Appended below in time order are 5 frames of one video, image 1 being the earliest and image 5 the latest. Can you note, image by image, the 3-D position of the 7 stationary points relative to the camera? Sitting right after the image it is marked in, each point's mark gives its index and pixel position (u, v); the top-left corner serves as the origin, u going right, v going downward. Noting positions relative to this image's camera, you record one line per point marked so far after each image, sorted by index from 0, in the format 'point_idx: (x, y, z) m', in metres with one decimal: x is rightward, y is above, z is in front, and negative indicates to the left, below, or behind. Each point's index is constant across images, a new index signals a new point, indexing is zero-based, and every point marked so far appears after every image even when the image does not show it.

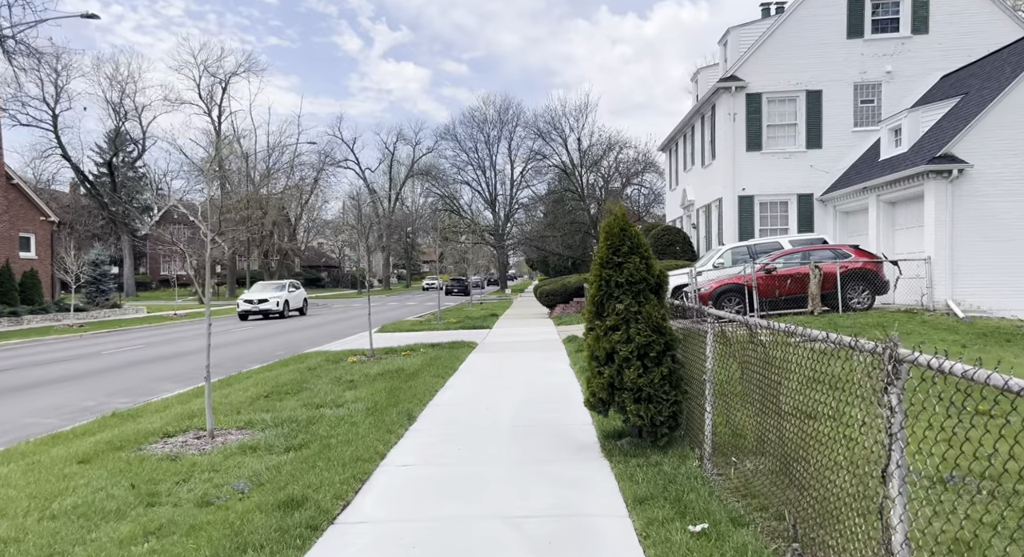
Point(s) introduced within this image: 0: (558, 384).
0: (+0.6, -1.4, +9.3) m
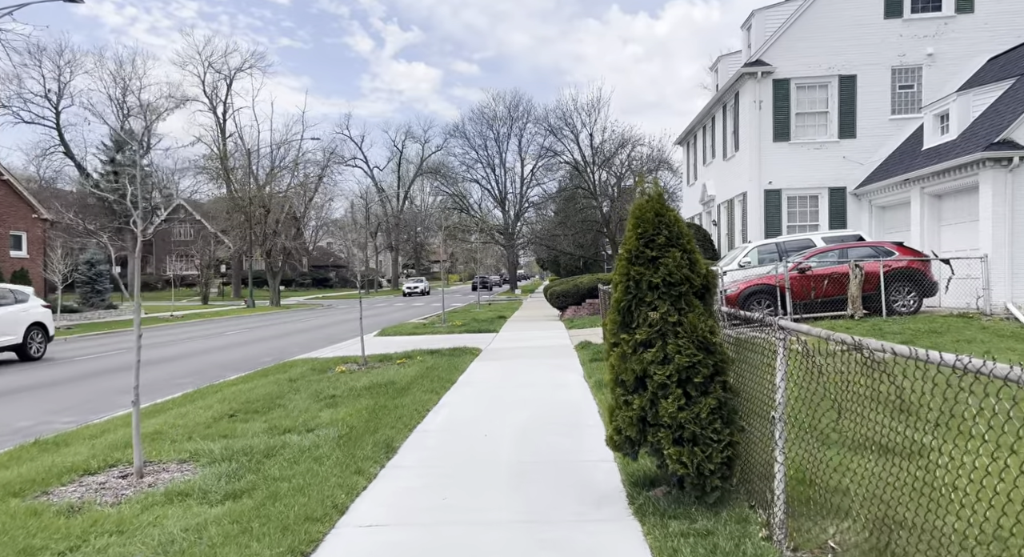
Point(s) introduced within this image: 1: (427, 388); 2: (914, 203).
0: (+0.7, -1.4, +8.0) m
1: (-1.0, -1.4, +8.8) m
2: (+8.4, +1.6, +14.9) m
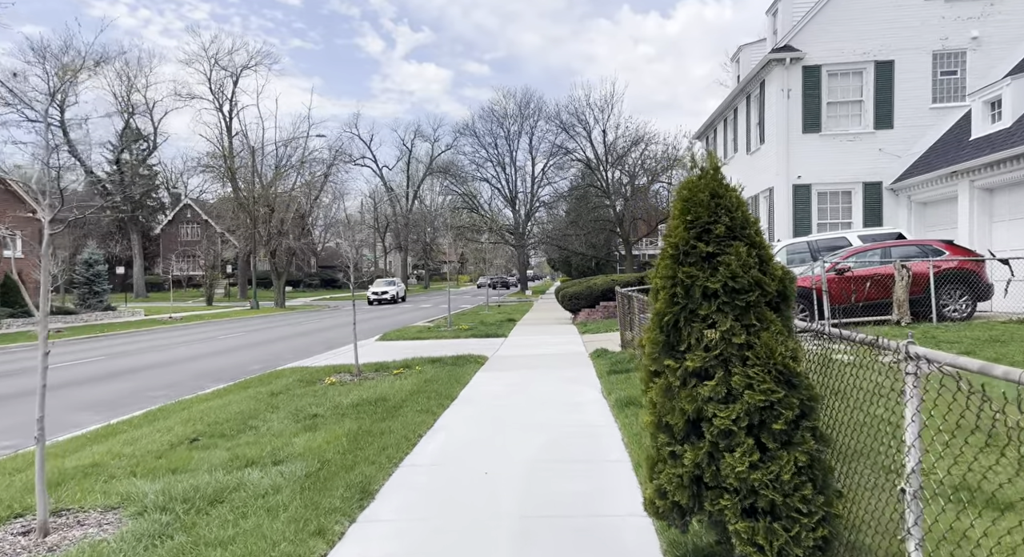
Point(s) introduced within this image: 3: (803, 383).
0: (+0.7, -1.4, +6.8) m
1: (-1.0, -1.4, +7.6) m
2: (+8.6, +1.5, +13.6) m
3: (+1.2, -0.4, +2.9) m
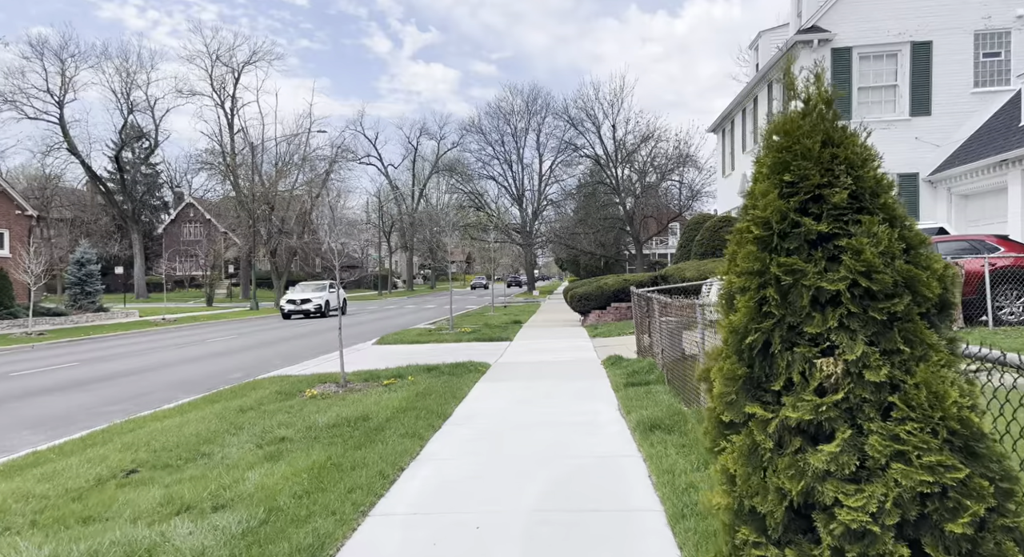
0: (+0.8, -1.4, +5.6) m
1: (-0.9, -1.4, +6.4) m
2: (+8.7, +1.6, +12.3) m
3: (+1.2, -0.4, +1.8) m
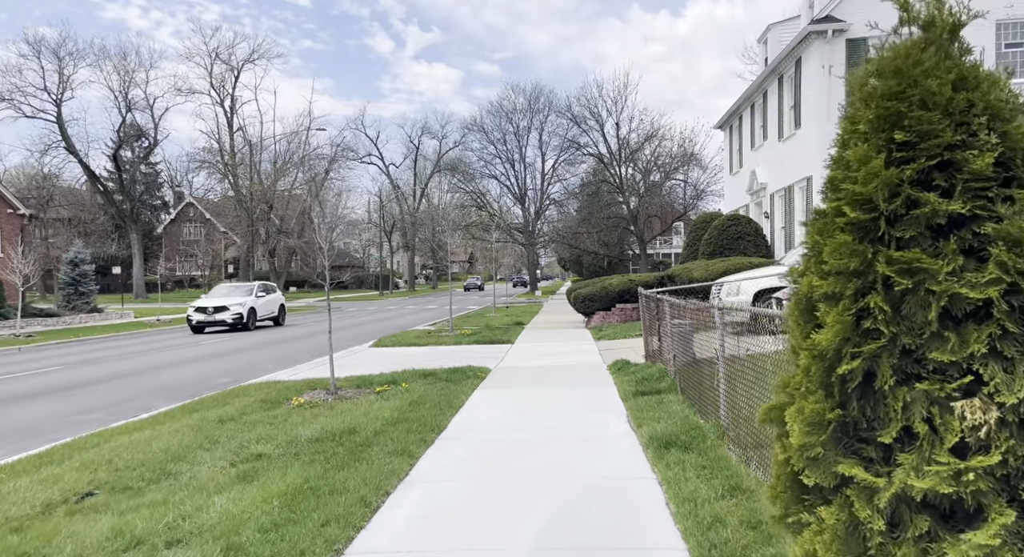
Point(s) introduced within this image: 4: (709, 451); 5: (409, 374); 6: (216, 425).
0: (+0.7, -1.4, +5.0) m
1: (-0.9, -1.4, +5.8) m
2: (+8.7, +1.6, +11.7) m
3: (+1.2, -0.4, +1.2) m
4: (+1.5, -1.3, +5.3) m
5: (-1.5, -1.4, +10.3) m
6: (-3.0, -1.5, +7.2) m
